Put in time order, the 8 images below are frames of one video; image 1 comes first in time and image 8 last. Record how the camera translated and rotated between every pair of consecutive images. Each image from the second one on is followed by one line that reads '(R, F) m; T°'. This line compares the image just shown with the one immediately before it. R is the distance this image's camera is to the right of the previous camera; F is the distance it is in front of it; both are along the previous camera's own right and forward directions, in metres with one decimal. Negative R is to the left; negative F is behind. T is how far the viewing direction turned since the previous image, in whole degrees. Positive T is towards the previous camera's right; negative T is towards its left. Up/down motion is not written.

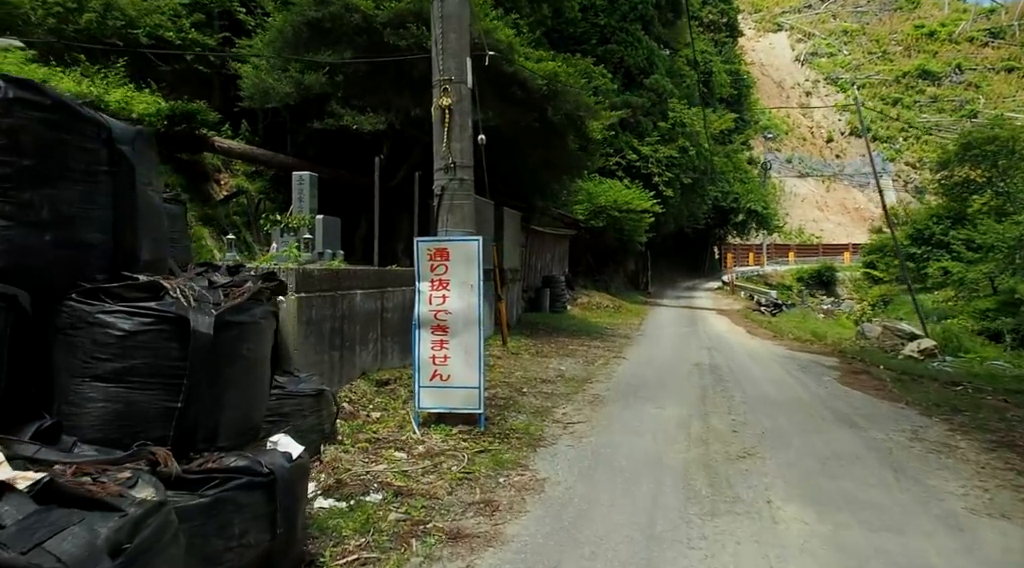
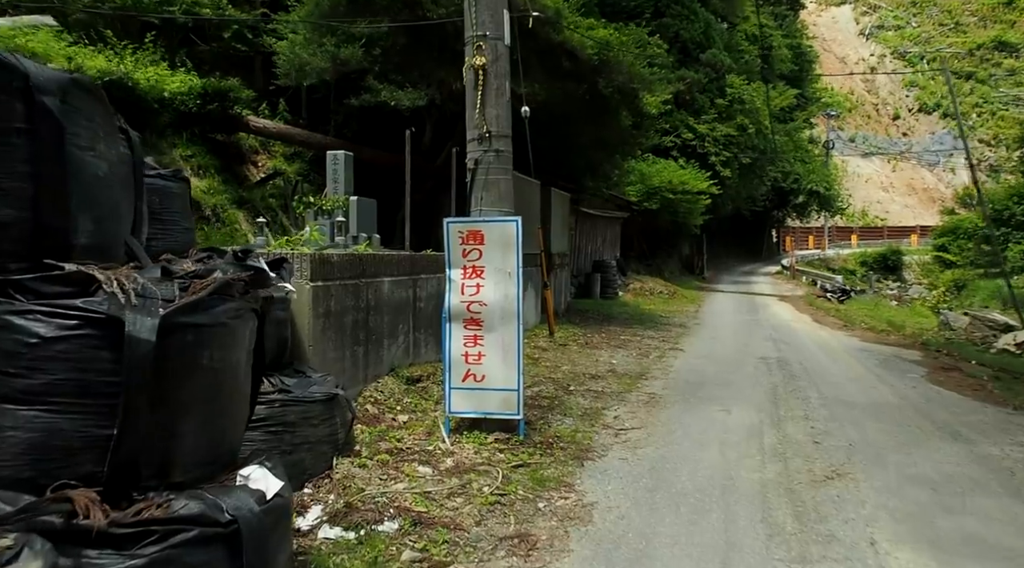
(+0.1, +0.9) m; -4°
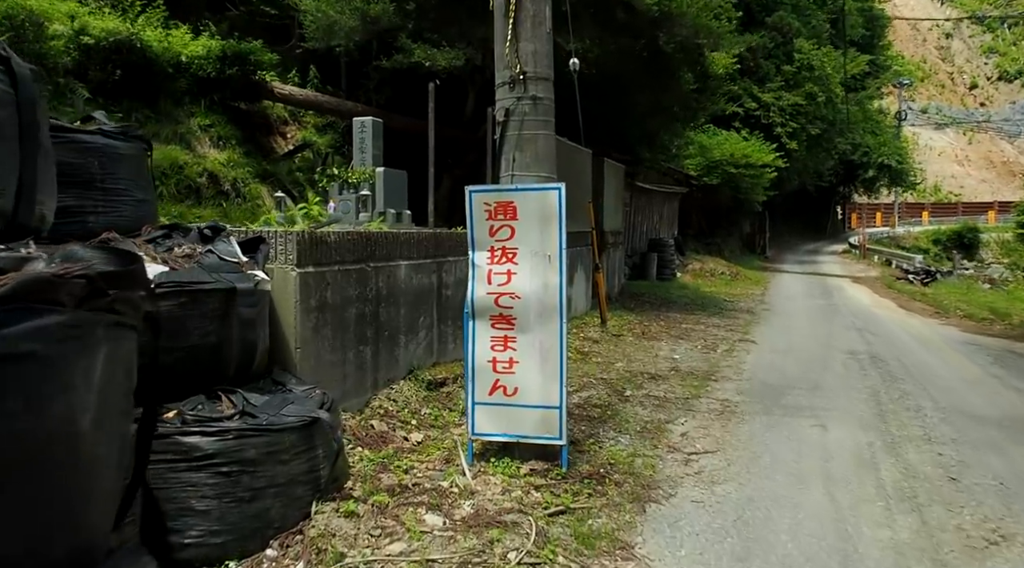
(+0.1, +1.3) m; -4°
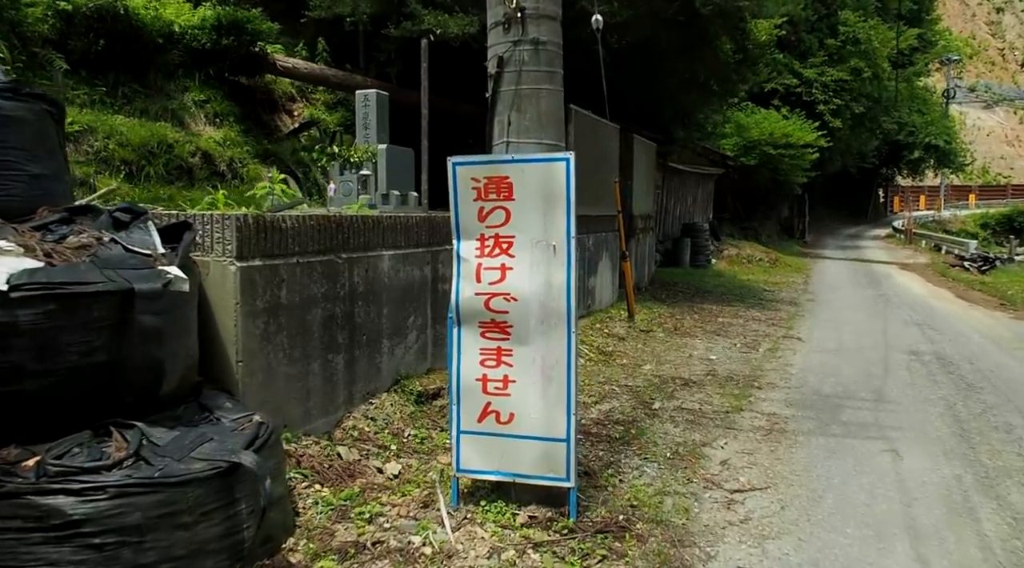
(+0.2, +1.0) m; -2°
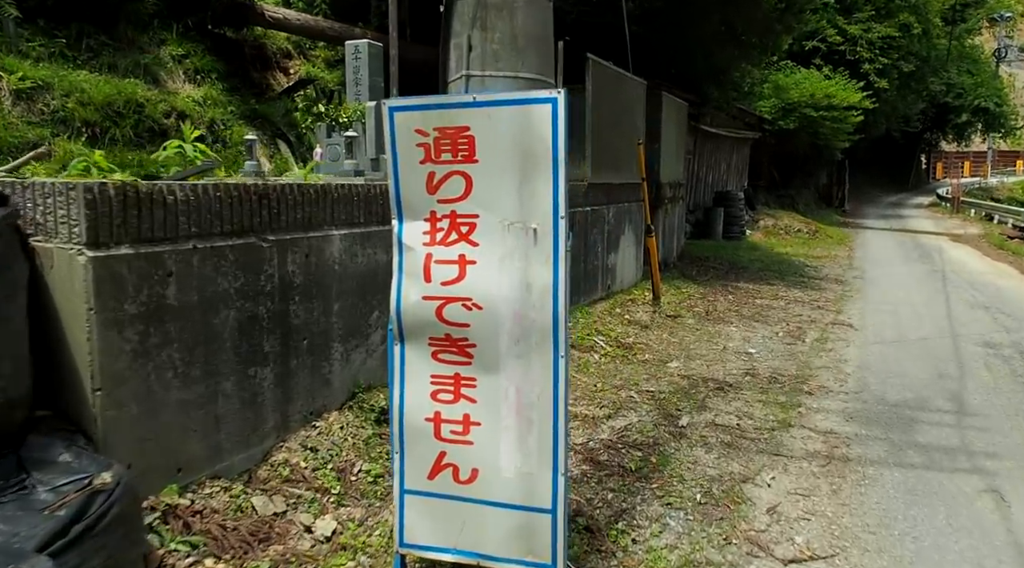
(+0.2, +1.1) m; -2°
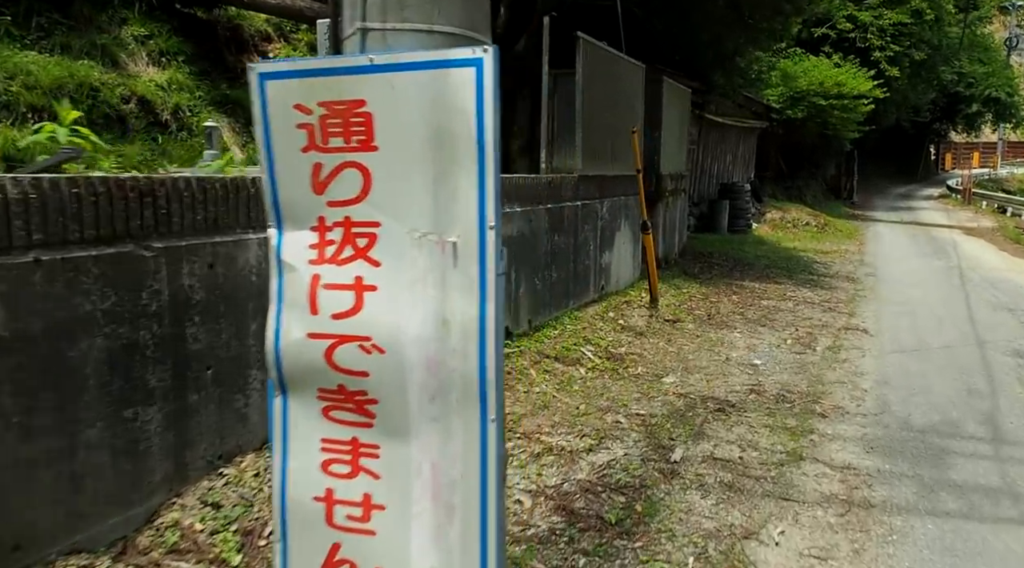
(+0.2, +0.7) m; 0°
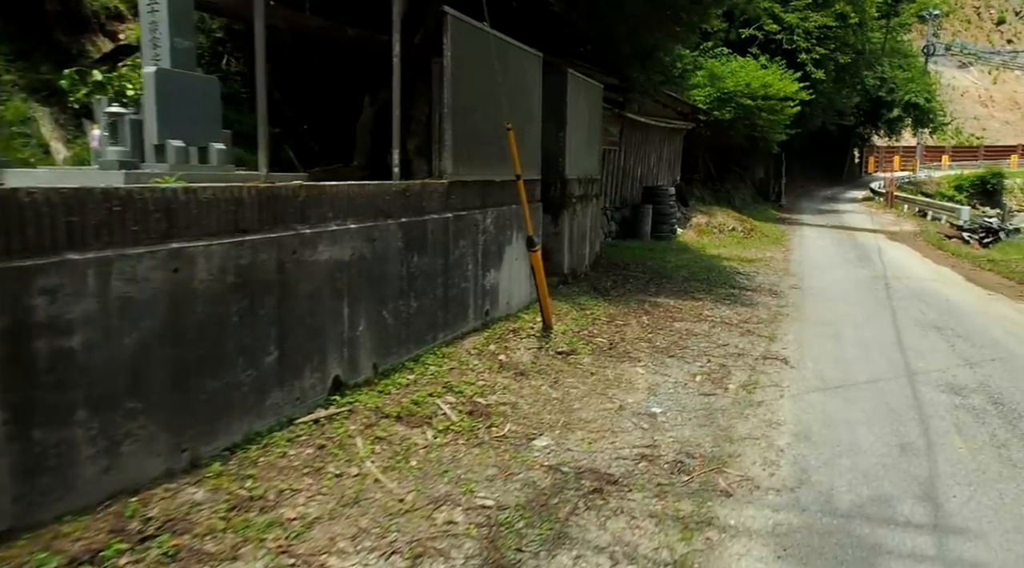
(+0.6, +1.2) m; +4°
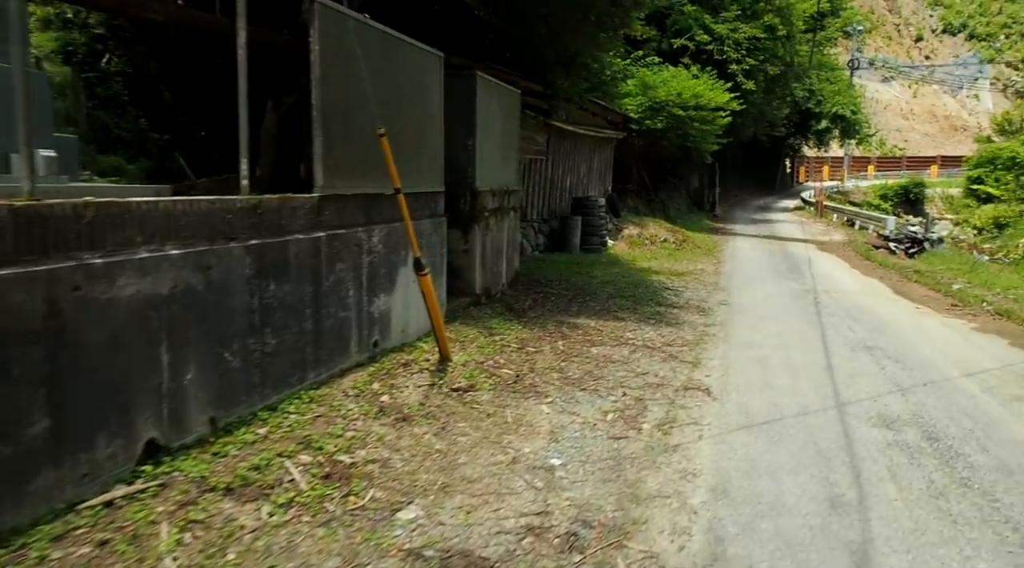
(+0.4, +0.7) m; +4°
